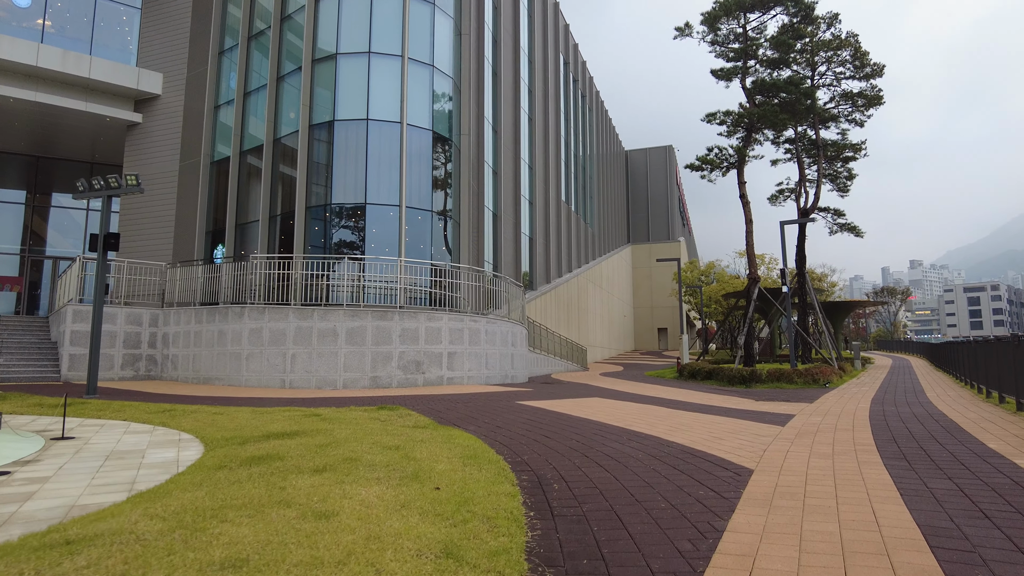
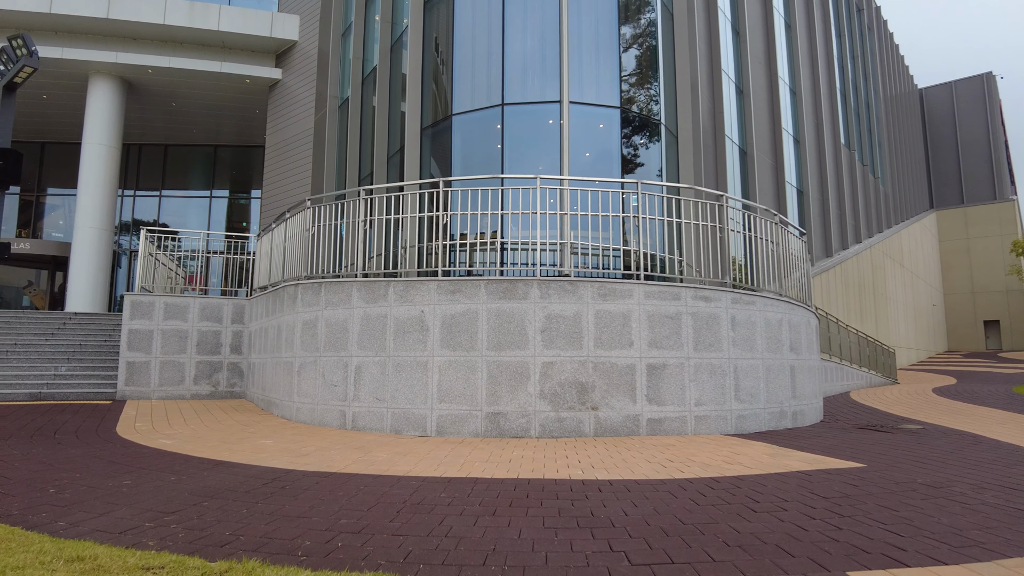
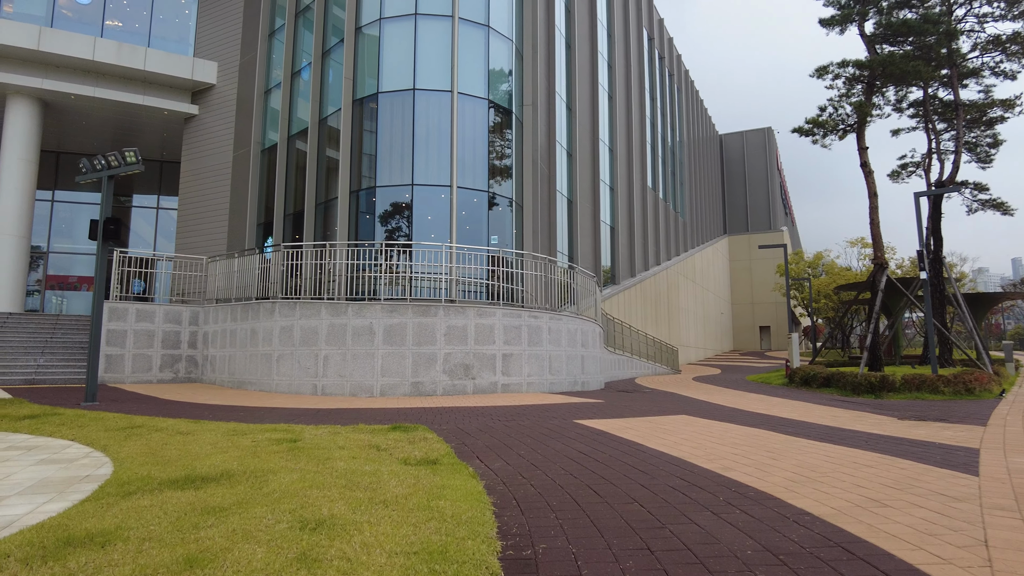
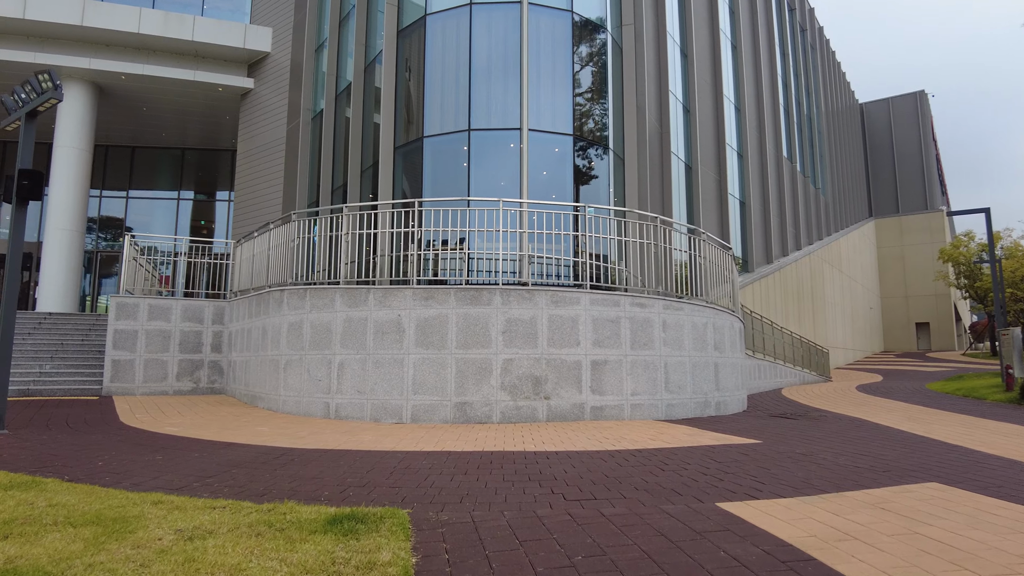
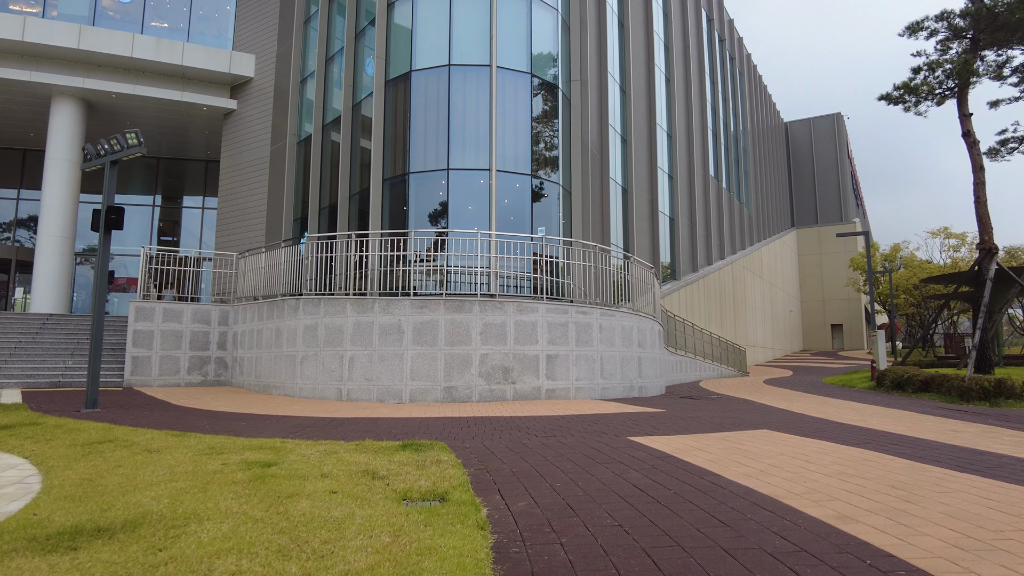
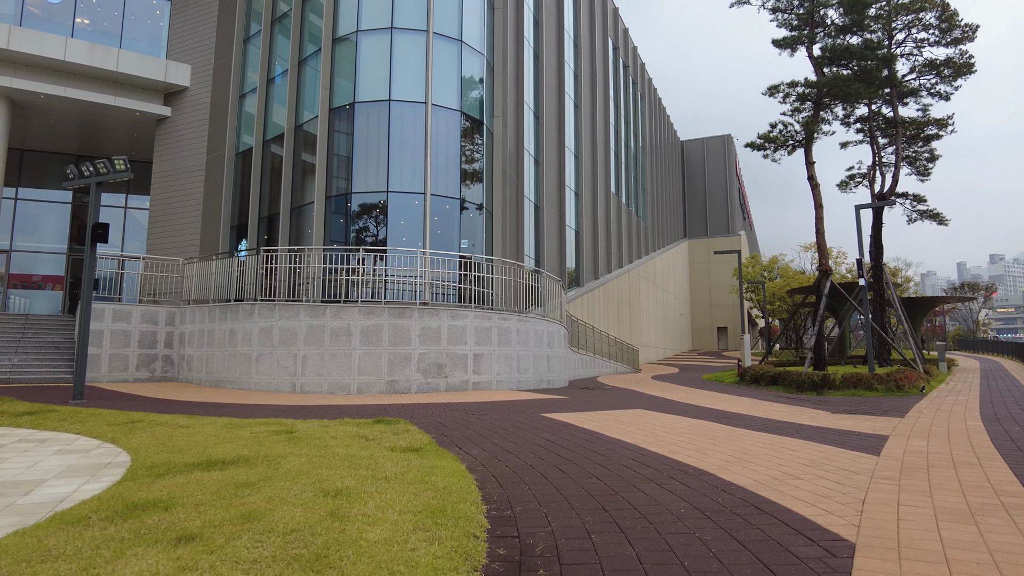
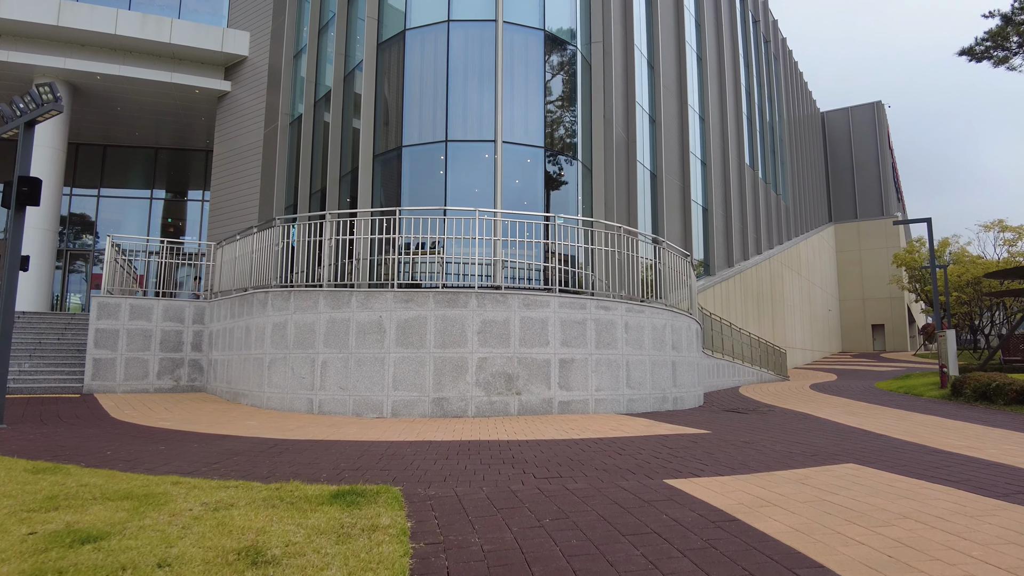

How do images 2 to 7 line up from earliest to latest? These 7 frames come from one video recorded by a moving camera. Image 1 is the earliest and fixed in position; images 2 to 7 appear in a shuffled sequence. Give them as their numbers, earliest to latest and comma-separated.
6, 3, 5, 7, 4, 2
